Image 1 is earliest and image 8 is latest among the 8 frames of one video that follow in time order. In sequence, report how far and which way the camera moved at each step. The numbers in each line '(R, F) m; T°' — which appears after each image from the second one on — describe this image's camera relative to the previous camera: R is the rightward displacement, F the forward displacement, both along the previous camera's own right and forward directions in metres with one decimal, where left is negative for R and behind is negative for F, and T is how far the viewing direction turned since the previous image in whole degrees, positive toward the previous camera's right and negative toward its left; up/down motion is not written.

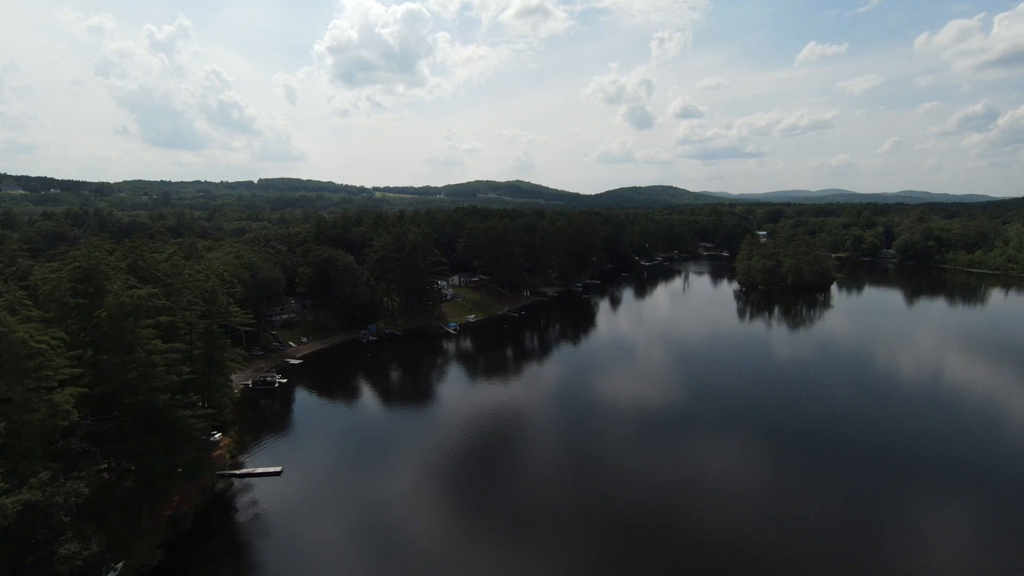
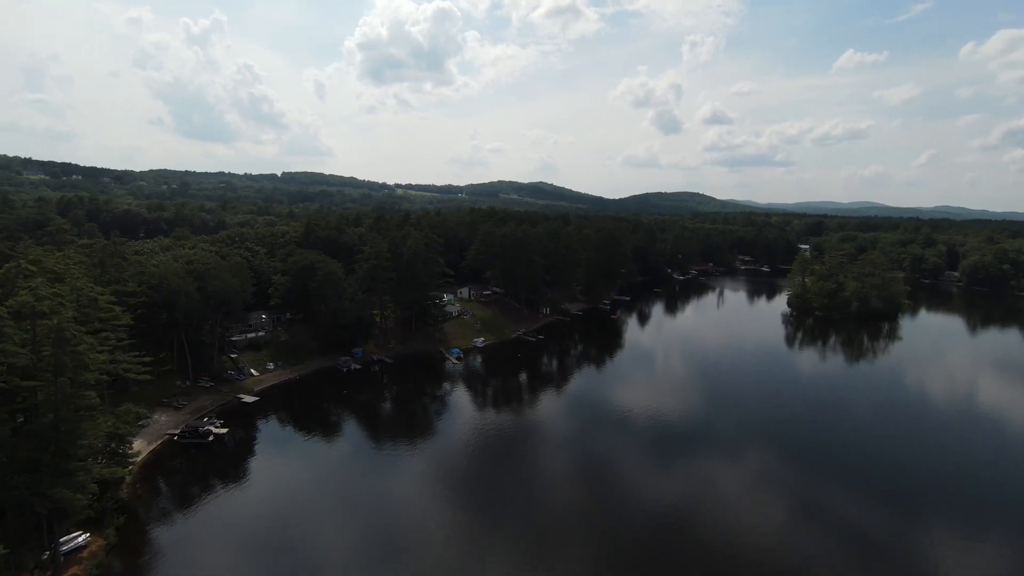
(+0.2, +12.1) m; -2°
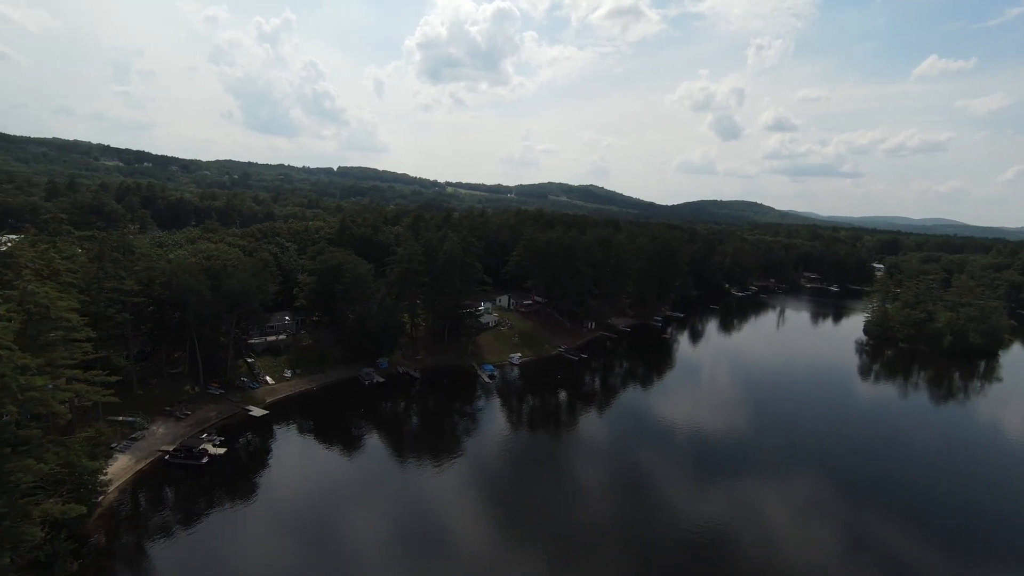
(+0.1, +5.6) m; -5°
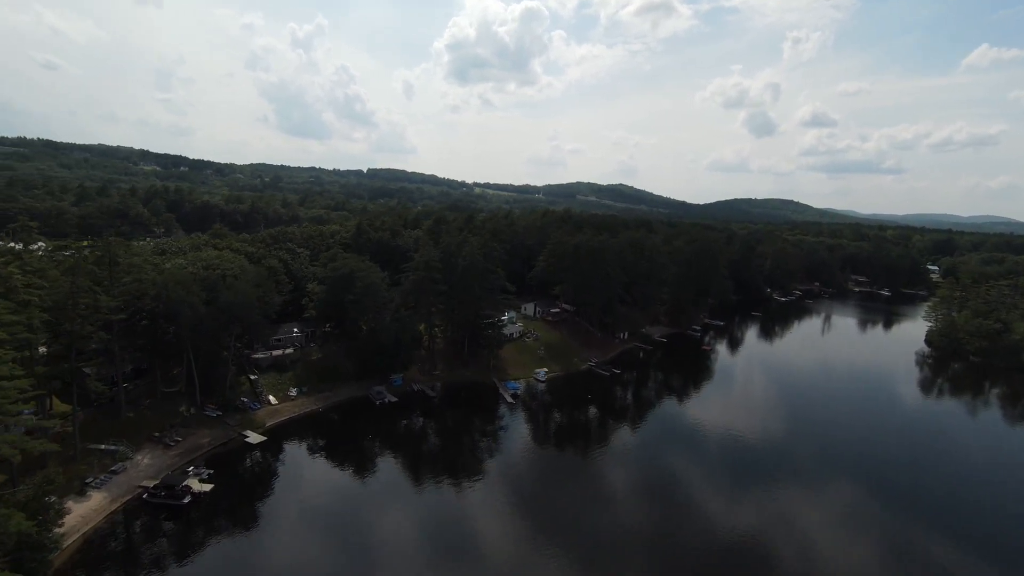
(+0.2, +4.6) m; -3°
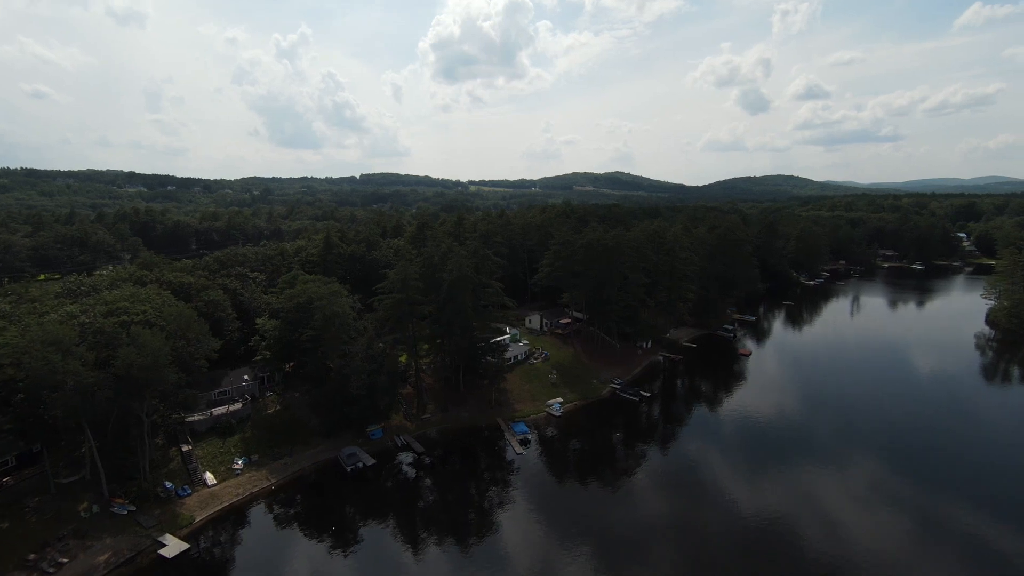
(+0.4, +9.5) m; 0°
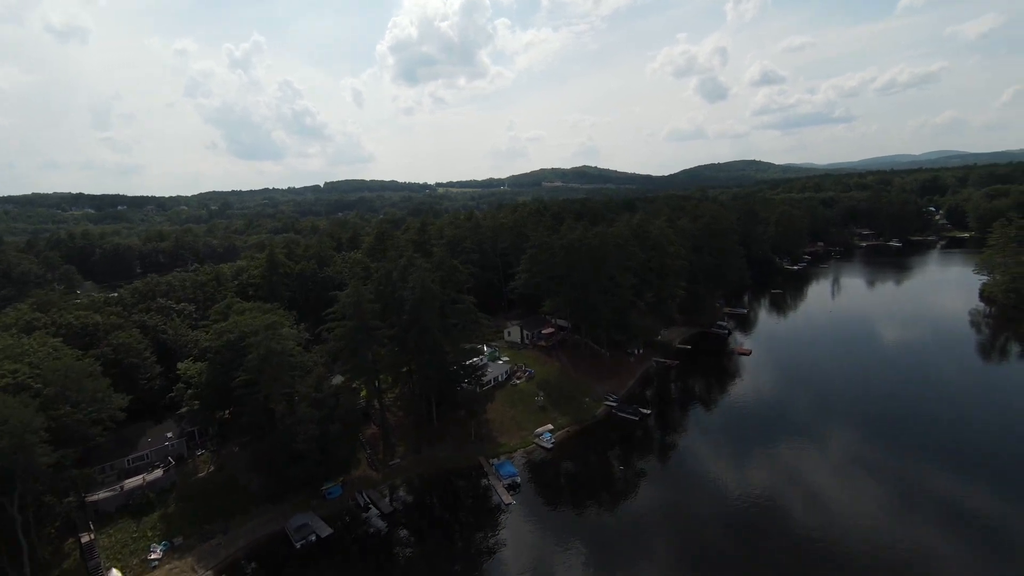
(+0.1, +5.8) m; +3°
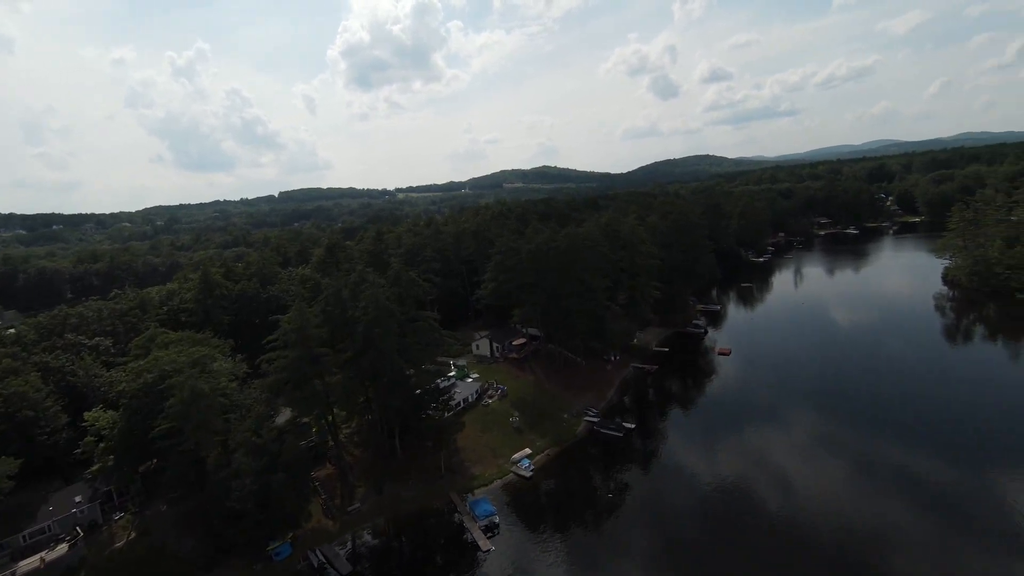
(0.0, +3.5) m; +4°
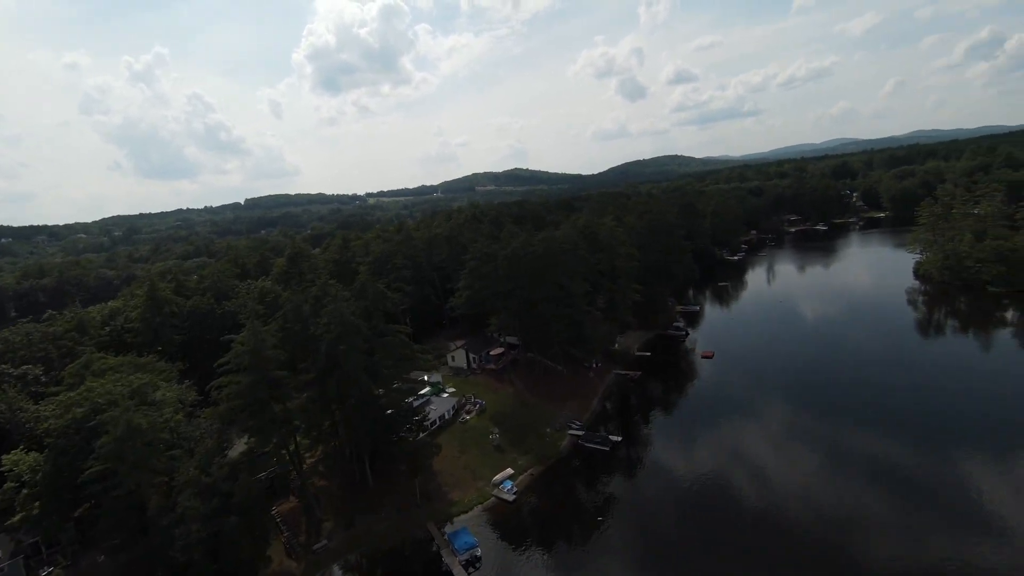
(-0.1, +2.2) m; +3°
